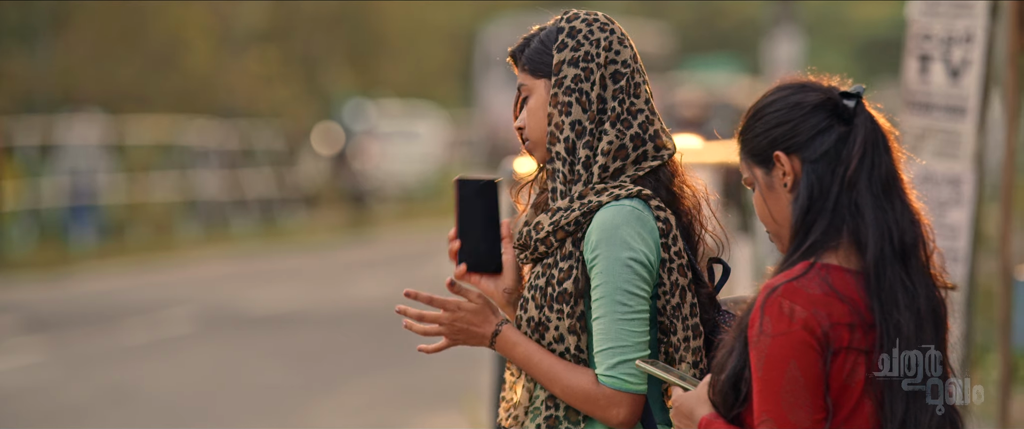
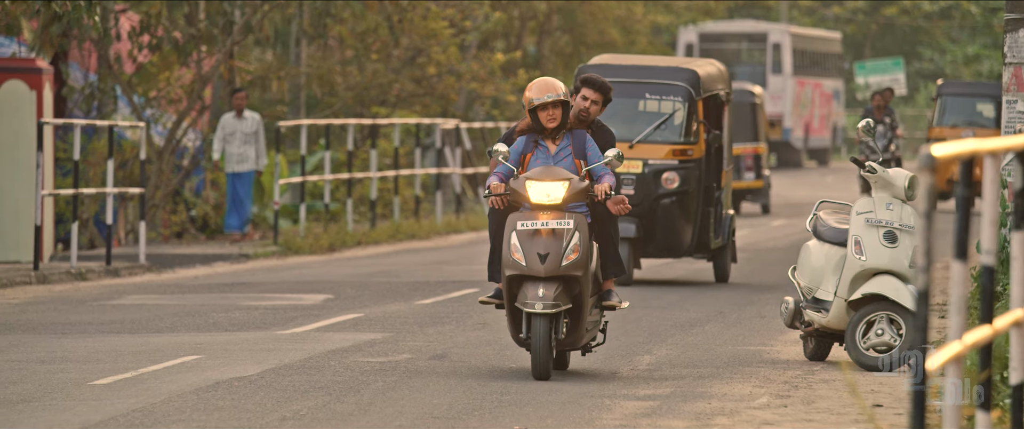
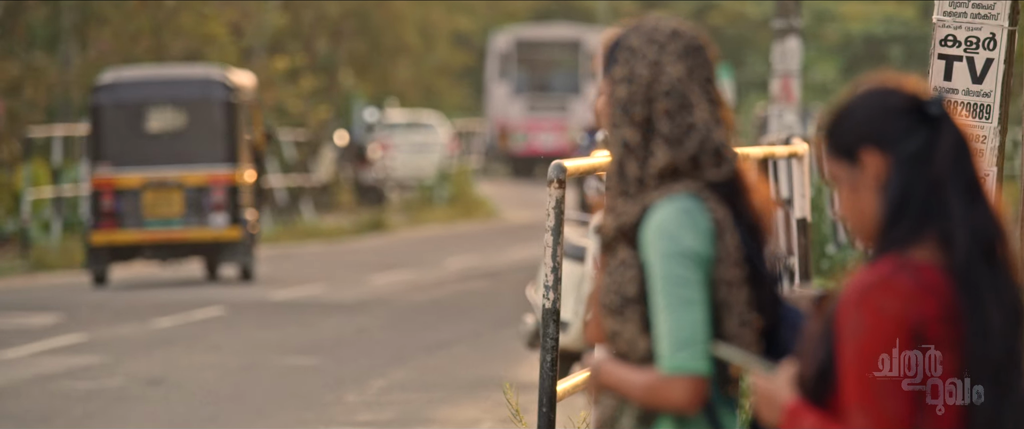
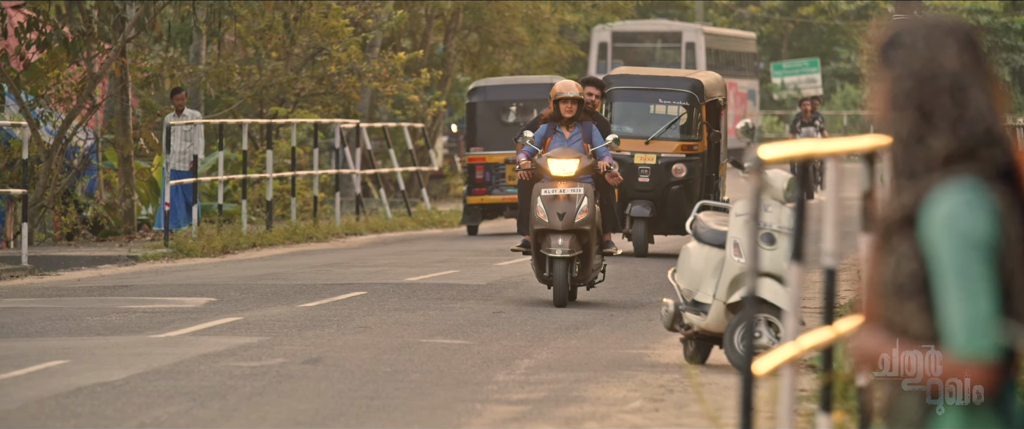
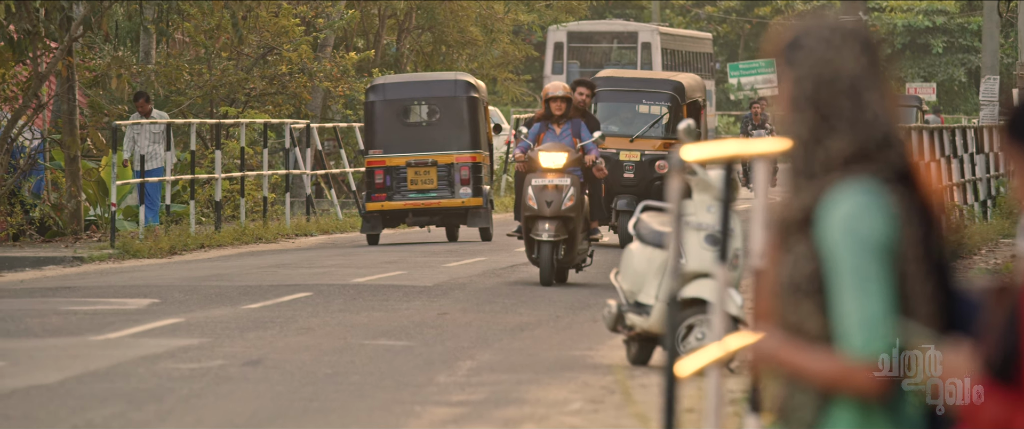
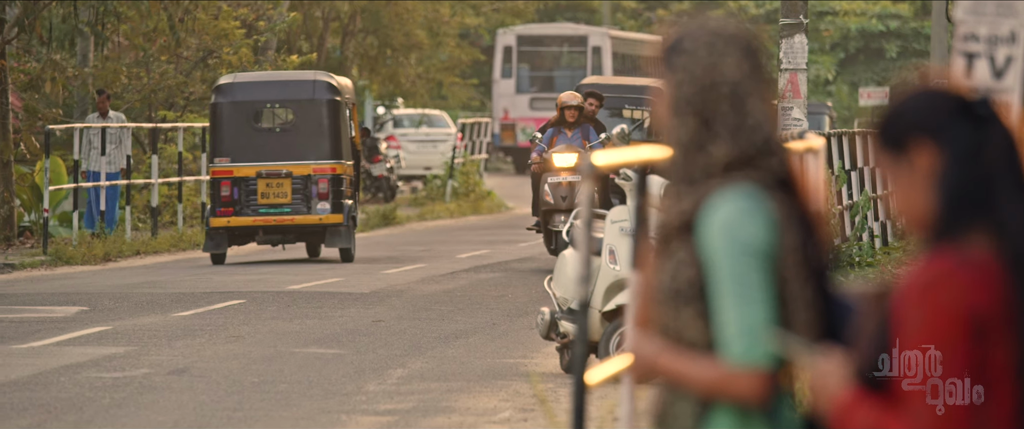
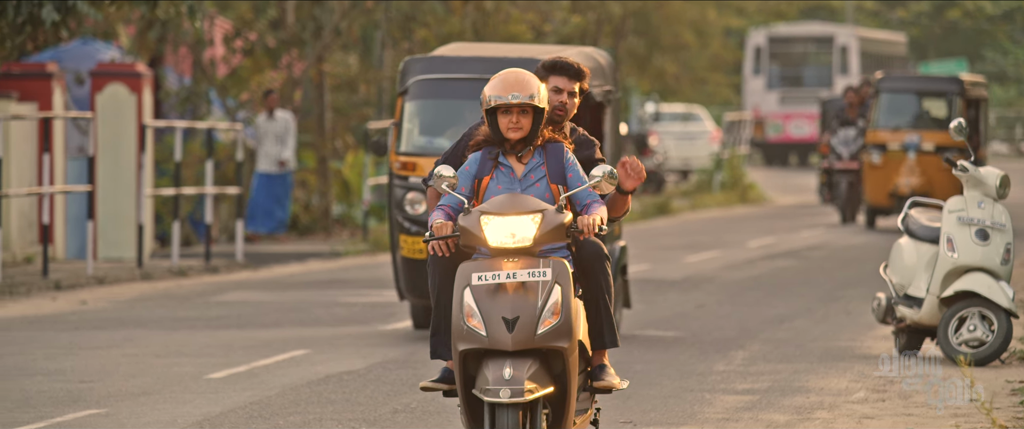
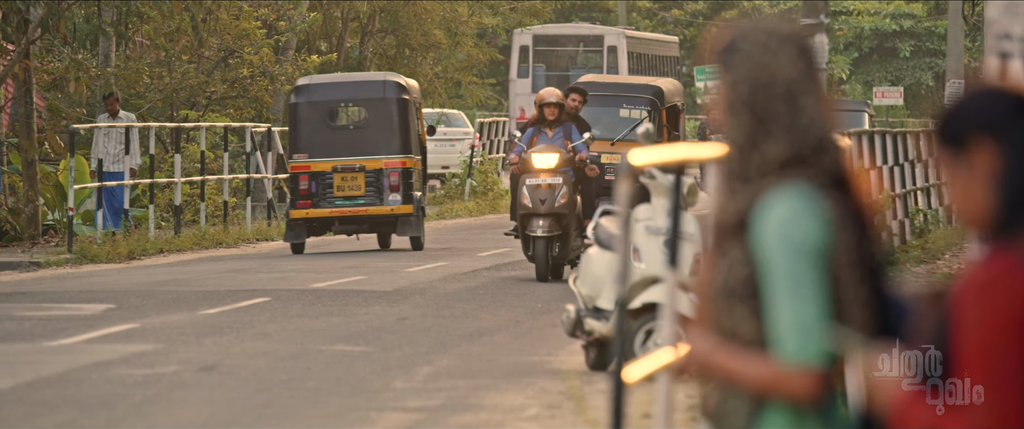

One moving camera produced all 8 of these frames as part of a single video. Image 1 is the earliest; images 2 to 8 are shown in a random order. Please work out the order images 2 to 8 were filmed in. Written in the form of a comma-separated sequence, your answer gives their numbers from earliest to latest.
3, 6, 8, 5, 4, 2, 7
